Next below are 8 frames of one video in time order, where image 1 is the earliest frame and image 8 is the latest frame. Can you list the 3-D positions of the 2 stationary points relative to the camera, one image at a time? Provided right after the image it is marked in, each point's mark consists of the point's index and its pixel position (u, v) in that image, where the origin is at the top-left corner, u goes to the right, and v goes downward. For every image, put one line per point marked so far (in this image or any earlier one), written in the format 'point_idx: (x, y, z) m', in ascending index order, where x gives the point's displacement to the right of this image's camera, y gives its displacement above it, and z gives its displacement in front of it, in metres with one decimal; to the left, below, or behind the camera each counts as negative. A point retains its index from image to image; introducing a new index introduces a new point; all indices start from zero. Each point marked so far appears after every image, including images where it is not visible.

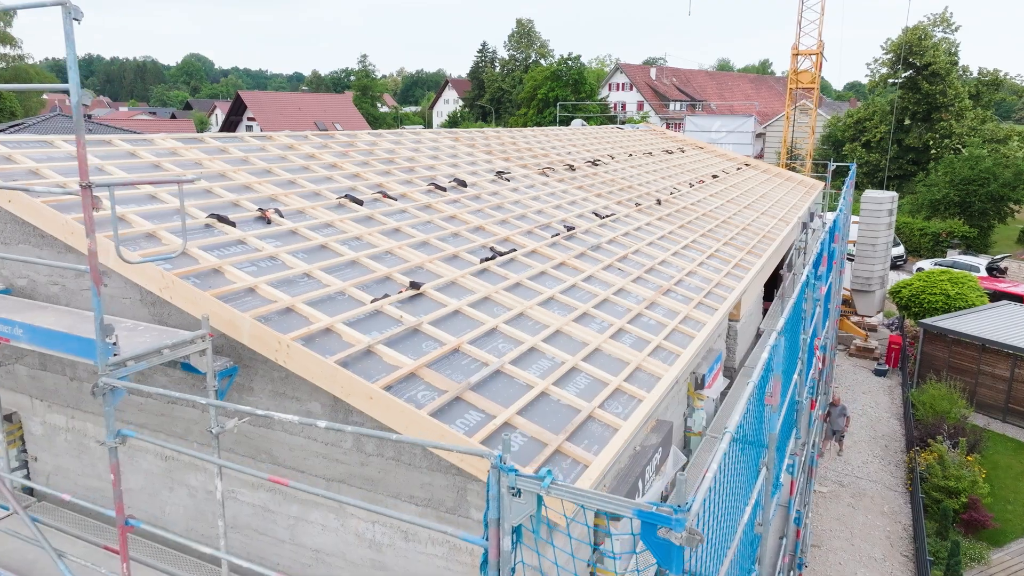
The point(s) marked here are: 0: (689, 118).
0: (+4.3, +4.2, +17.7) m
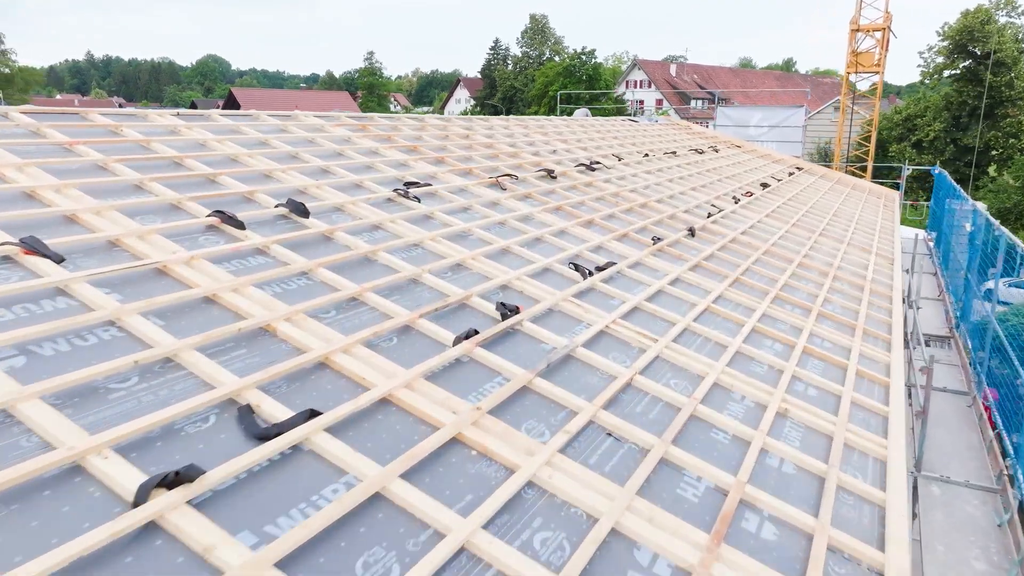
0: (+4.1, +3.6, +14.2) m
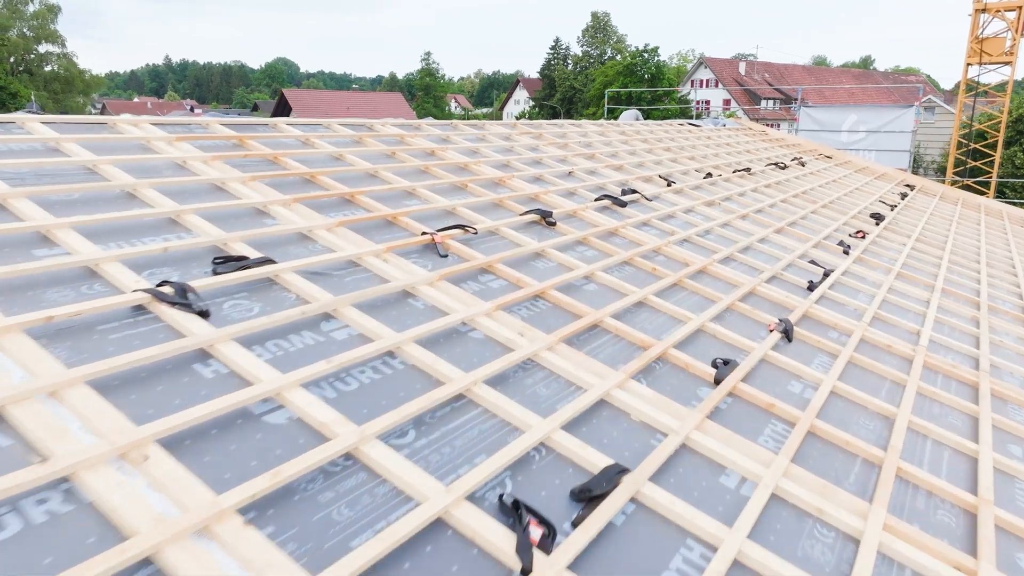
0: (+4.7, +2.9, +11.6) m
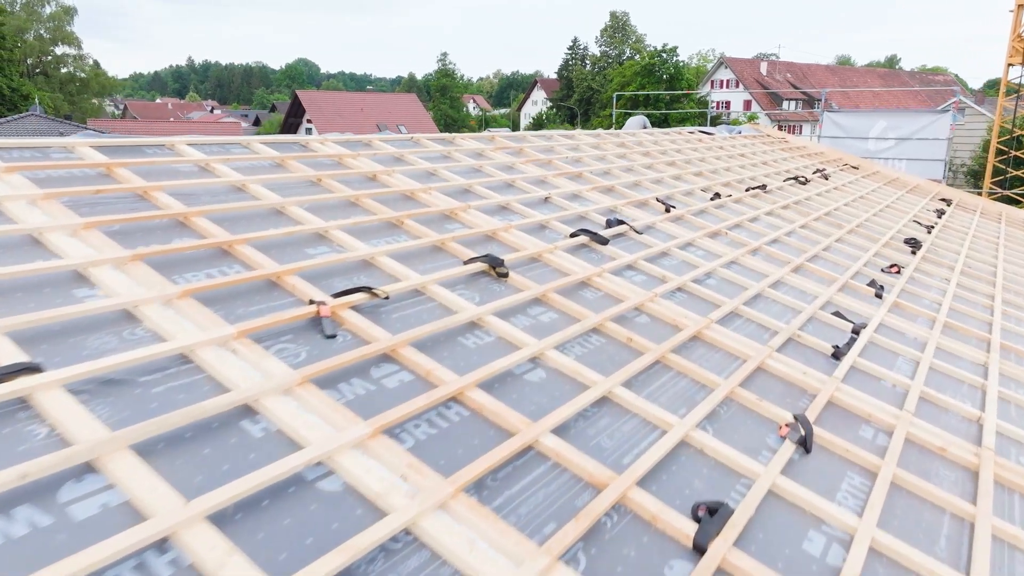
0: (+4.7, +2.6, +10.7) m
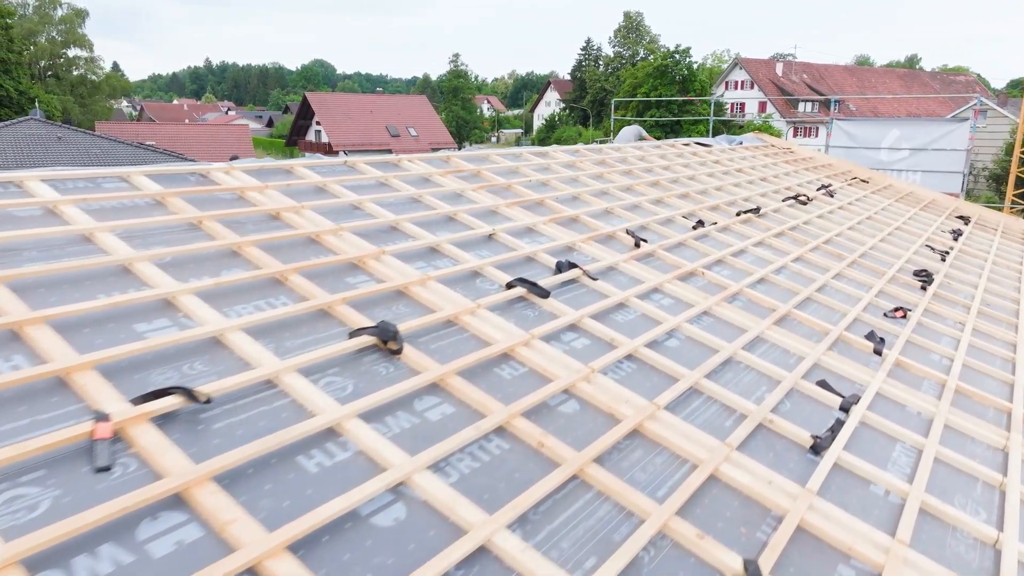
0: (+4.5, +2.3, +10.0) m
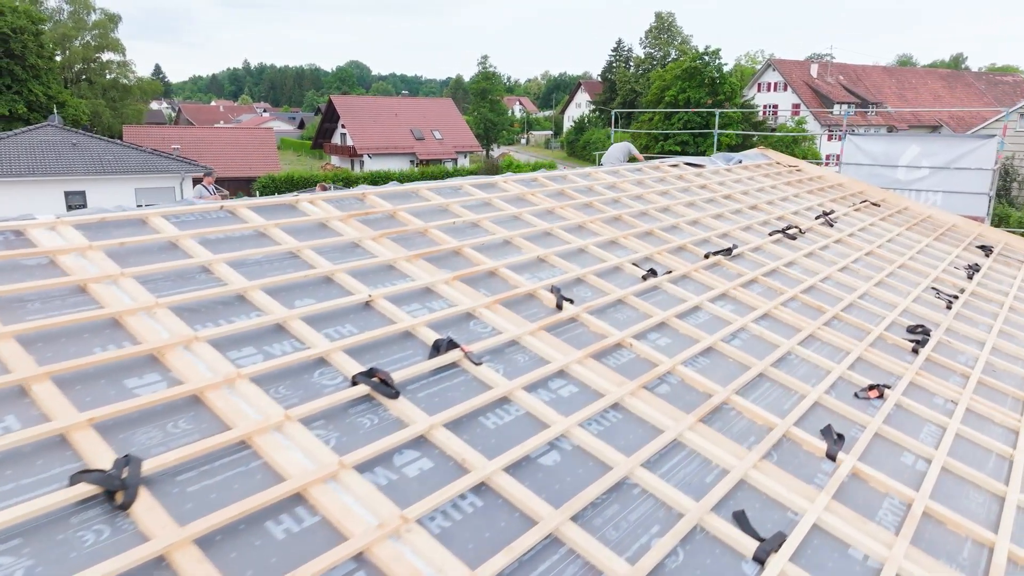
0: (+4.4, +1.9, +9.3) m
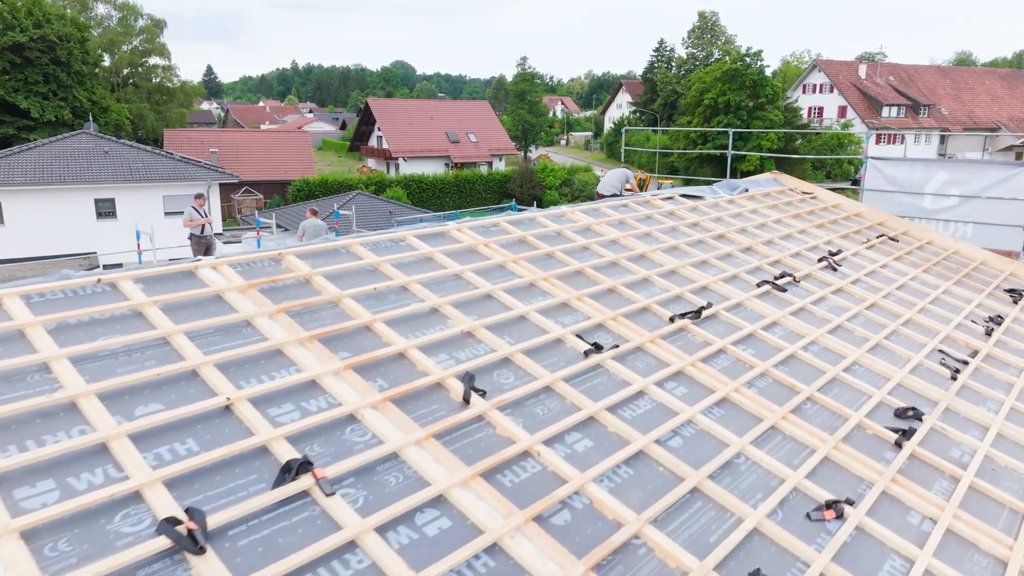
0: (+4.3, +1.5, +8.6) m
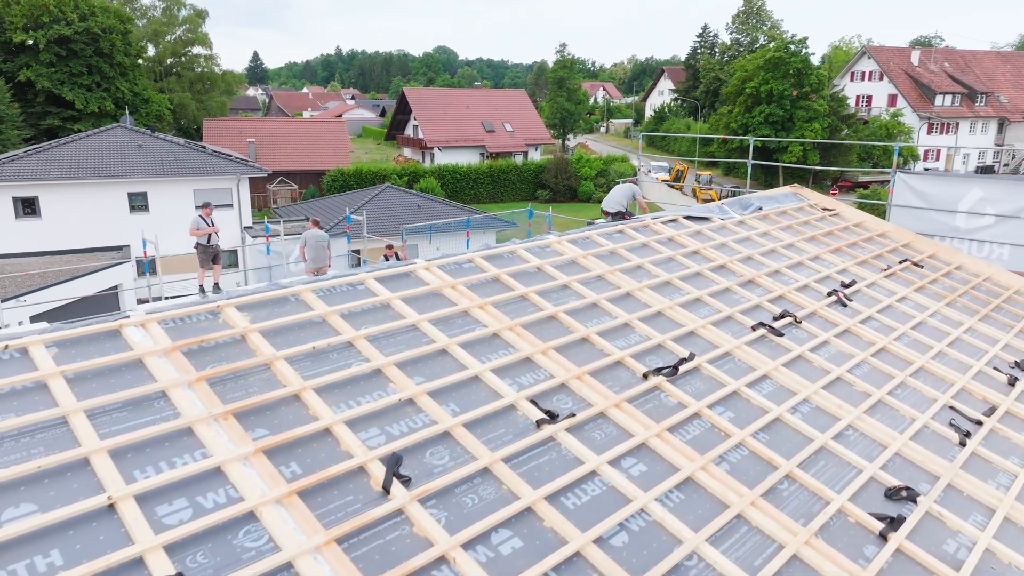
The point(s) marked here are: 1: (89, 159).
0: (+4.4, +1.3, +8.0) m
1: (-12.1, +3.6, +20.2) m
